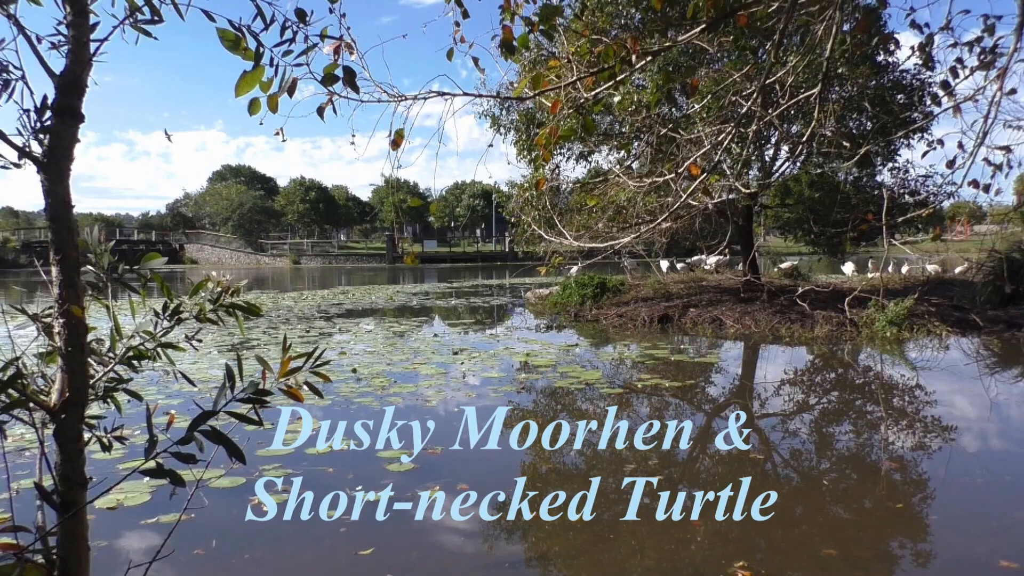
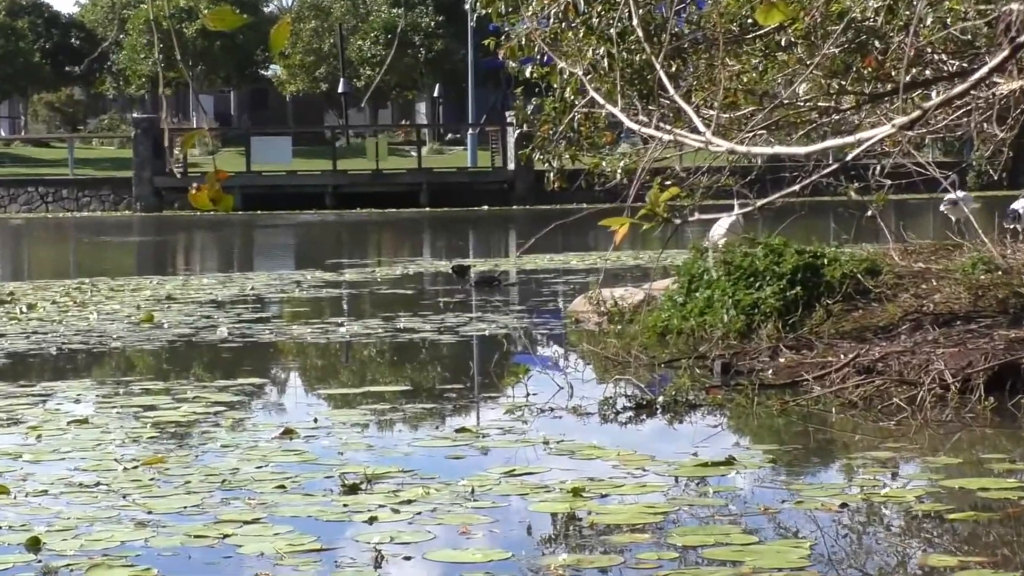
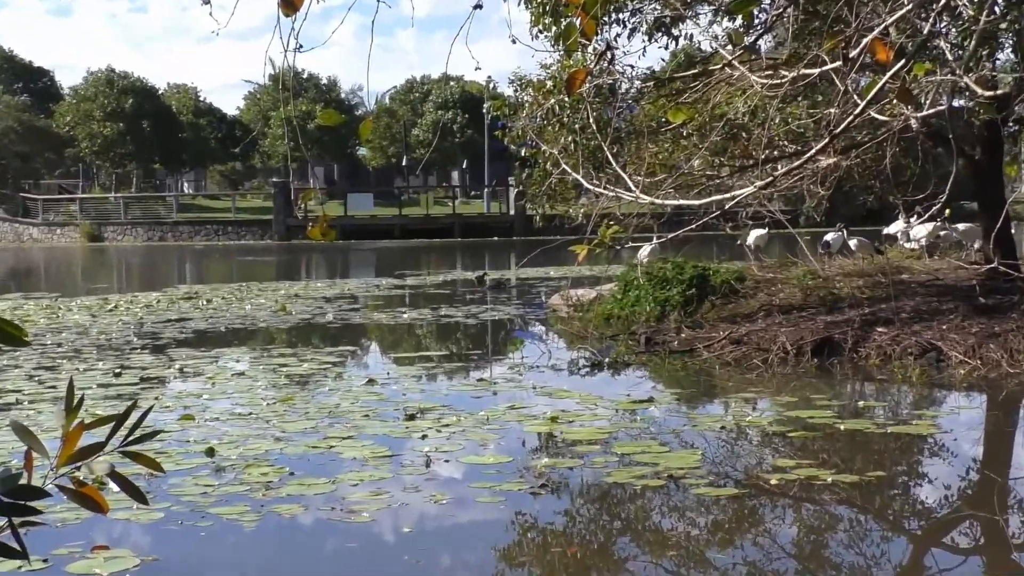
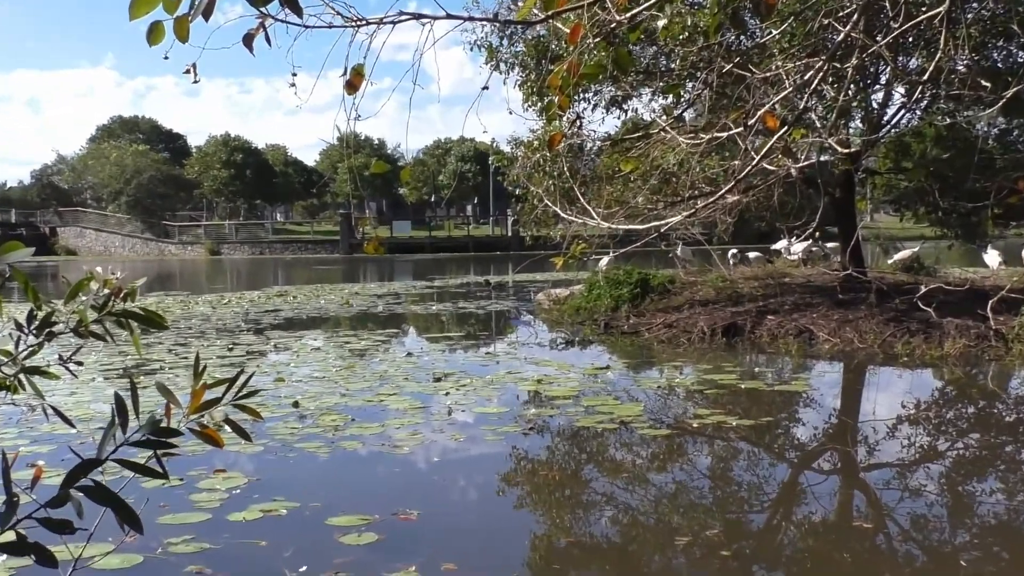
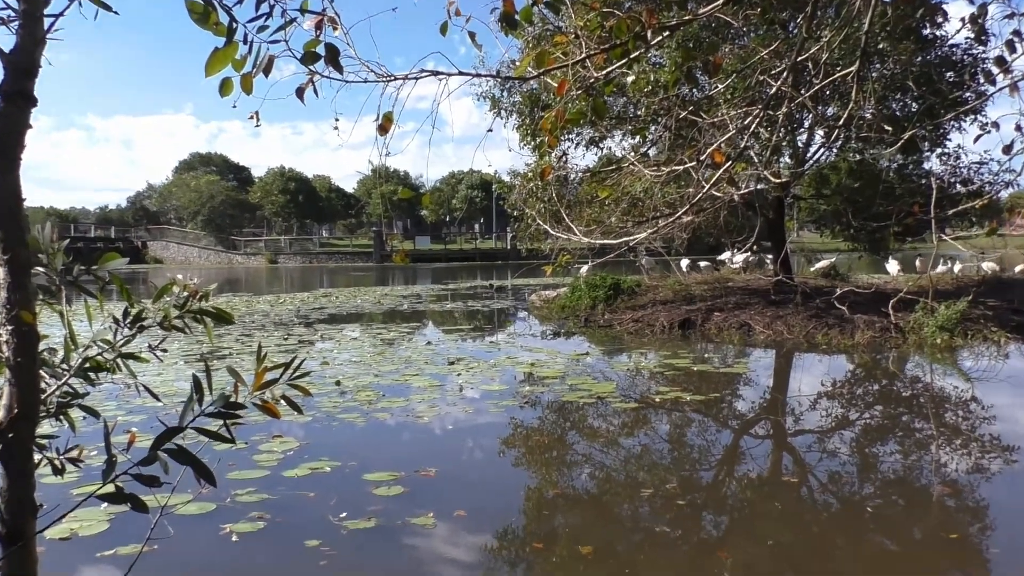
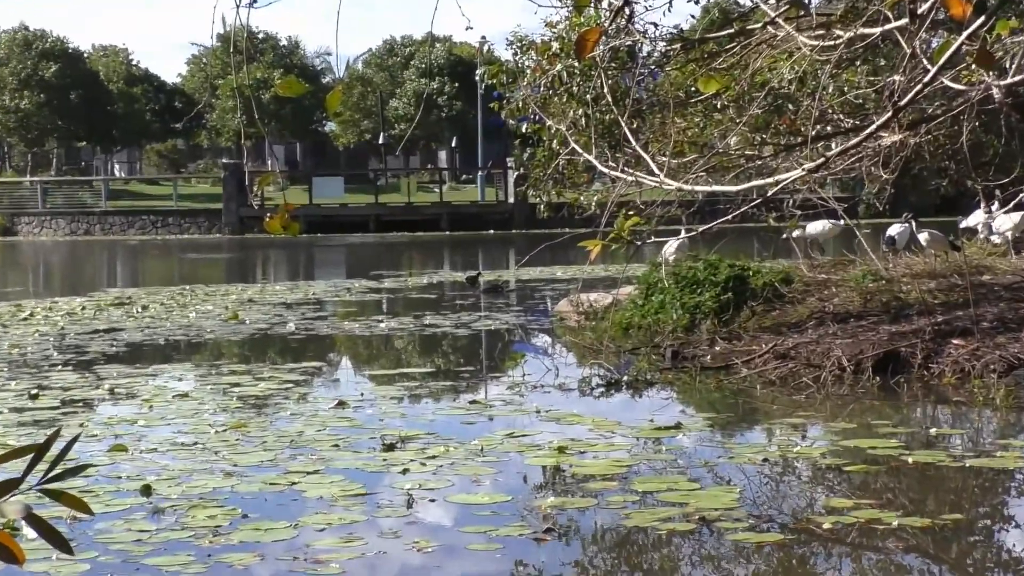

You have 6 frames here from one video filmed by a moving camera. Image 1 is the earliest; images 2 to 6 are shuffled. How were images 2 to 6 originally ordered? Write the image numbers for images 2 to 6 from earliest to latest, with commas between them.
5, 4, 3, 6, 2
